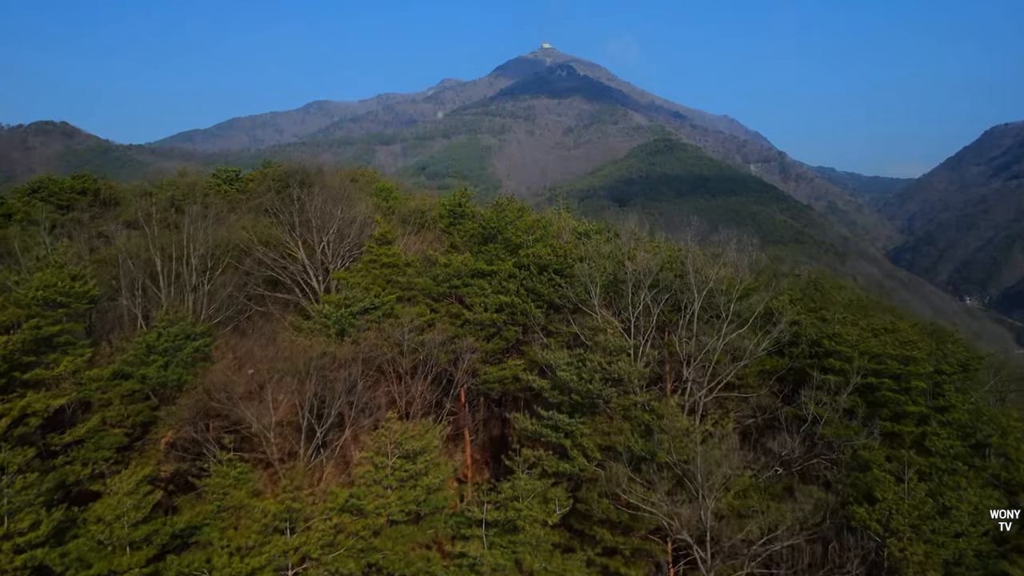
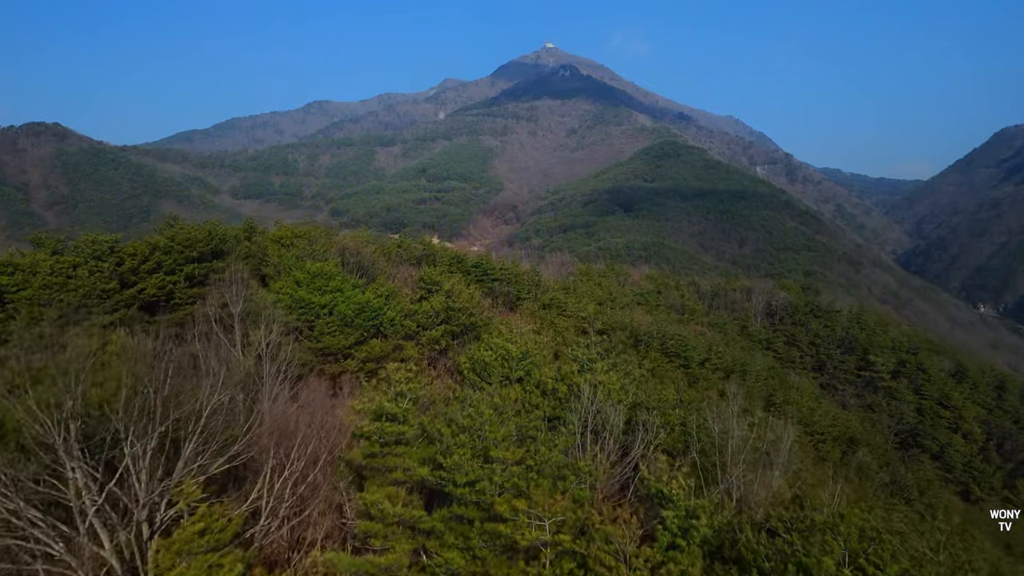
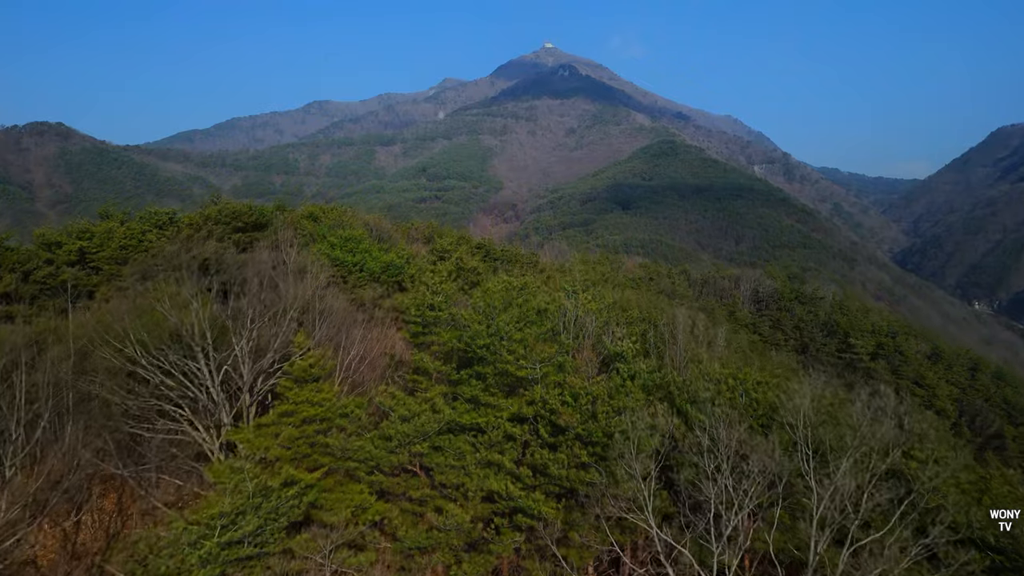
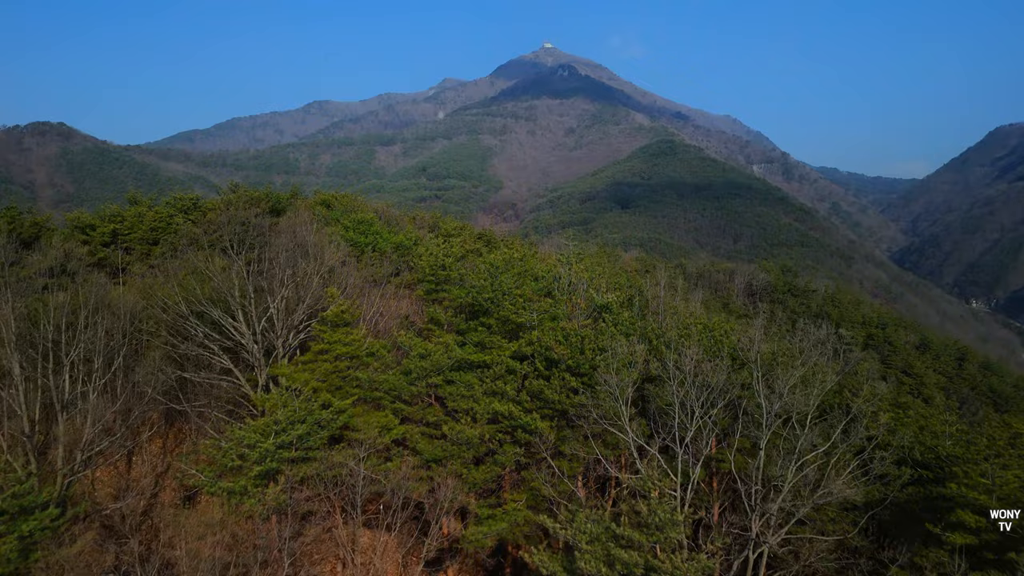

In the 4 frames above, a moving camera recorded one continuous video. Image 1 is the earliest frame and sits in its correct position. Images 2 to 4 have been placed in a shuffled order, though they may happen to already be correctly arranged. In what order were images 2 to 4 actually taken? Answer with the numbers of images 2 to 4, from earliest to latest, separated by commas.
4, 3, 2
